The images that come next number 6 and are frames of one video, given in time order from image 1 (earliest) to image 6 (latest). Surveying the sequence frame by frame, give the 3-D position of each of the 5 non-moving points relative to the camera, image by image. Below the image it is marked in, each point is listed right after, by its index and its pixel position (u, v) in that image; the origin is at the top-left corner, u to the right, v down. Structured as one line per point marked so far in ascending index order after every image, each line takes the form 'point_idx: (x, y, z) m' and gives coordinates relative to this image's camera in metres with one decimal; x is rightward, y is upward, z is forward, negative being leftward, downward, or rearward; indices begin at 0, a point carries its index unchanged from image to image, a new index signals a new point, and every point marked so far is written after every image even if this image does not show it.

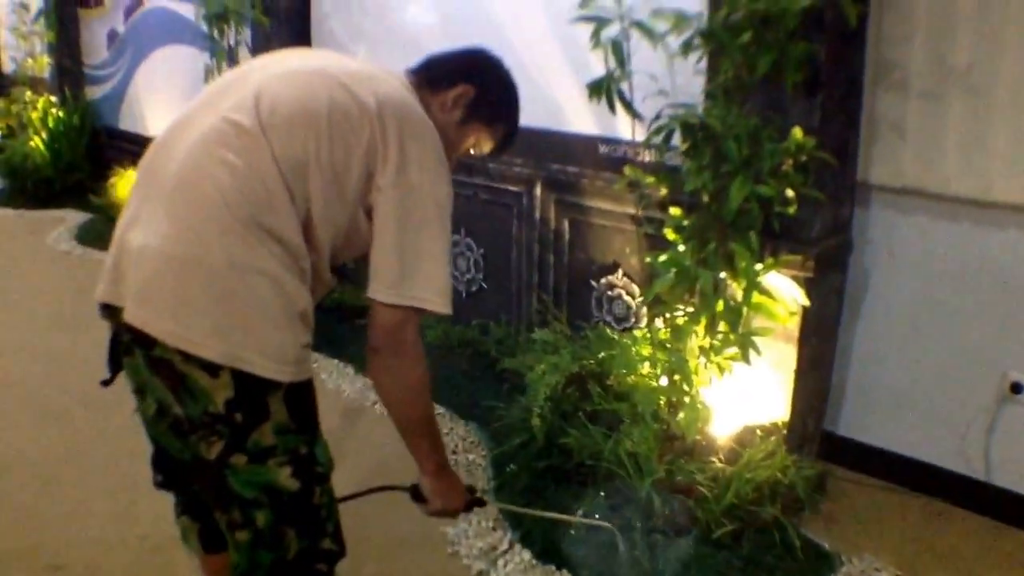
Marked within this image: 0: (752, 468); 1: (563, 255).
0: (+0.7, -0.5, +3.0) m
1: (+0.1, +0.1, +3.8) m
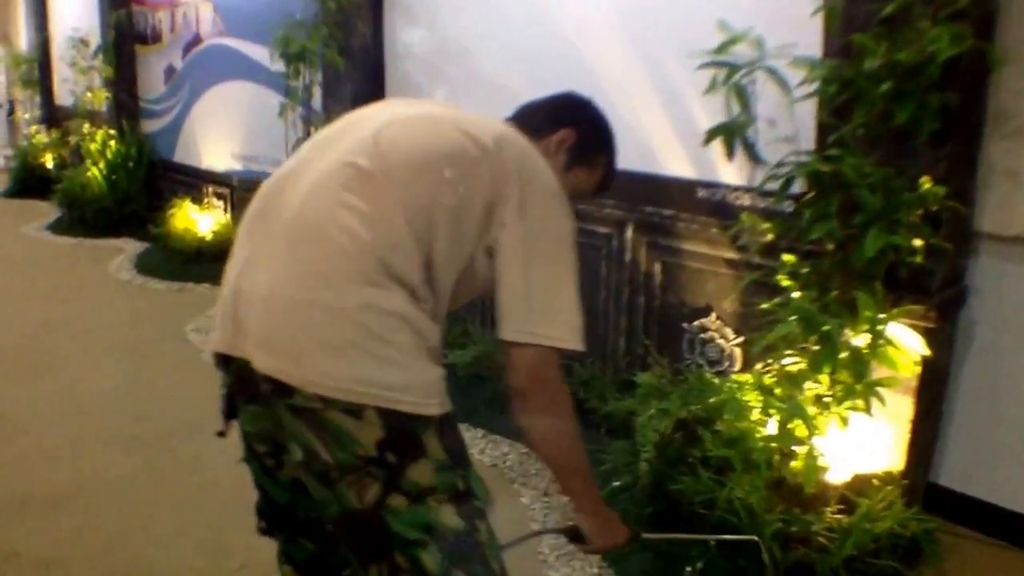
0: (+1.0, -0.6, +3.0) m
1: (+0.5, 0.0, +3.7) m
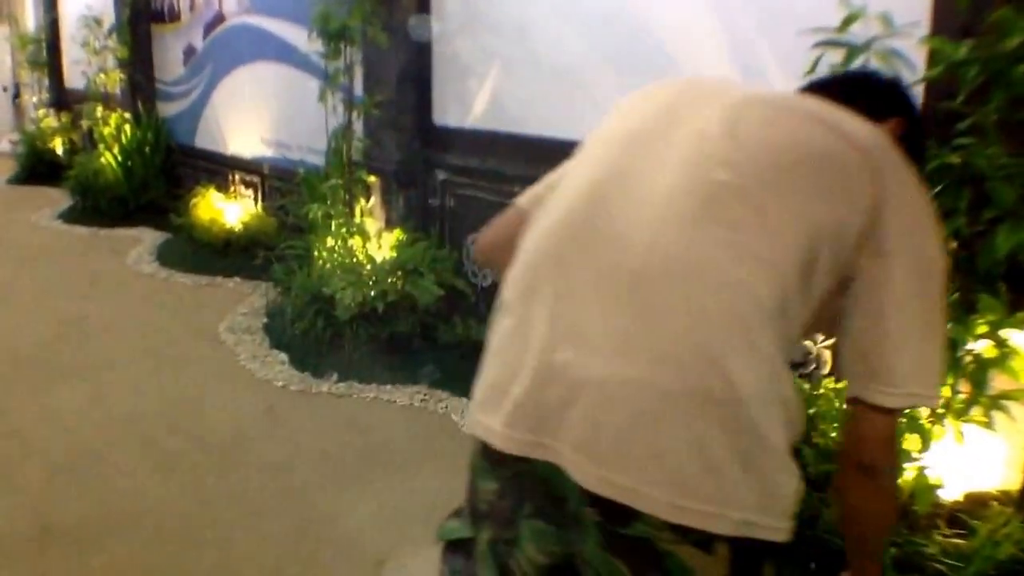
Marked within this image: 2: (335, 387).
0: (+1.2, -0.6, +2.7) m
1: (+0.7, 0.0, +3.5) m
2: (-0.6, -0.4, +4.0) m
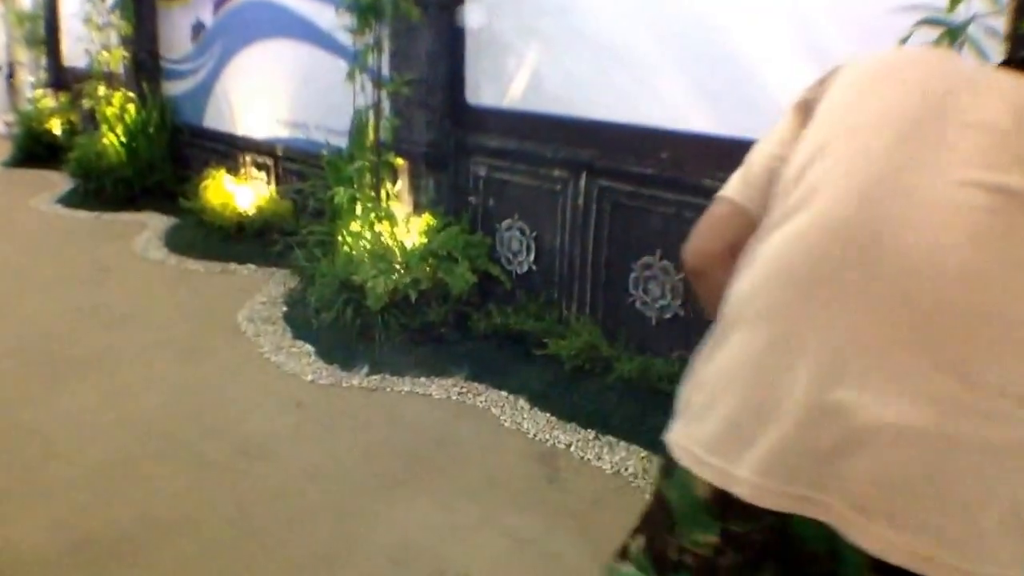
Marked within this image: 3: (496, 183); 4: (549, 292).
0: (+1.4, -0.6, +2.6) m
1: (+0.8, 0.0, +3.3) m
2: (-0.5, -0.3, +3.9) m
3: (-0.1, +0.4, +4.1) m
4: (+0.1, 0.0, +4.0) m
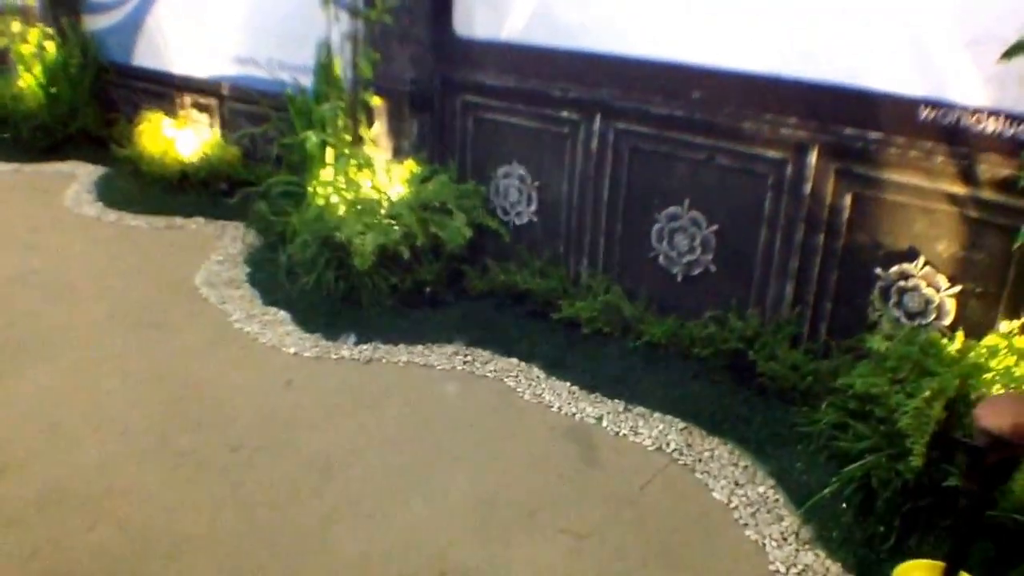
0: (+1.5, -0.5, +2.4) m
1: (+0.9, +0.1, +3.0) m
2: (-0.5, -0.2, +3.5) m
3: (-0.1, +0.5, +3.7) m
4: (+0.1, +0.1, +3.6) m
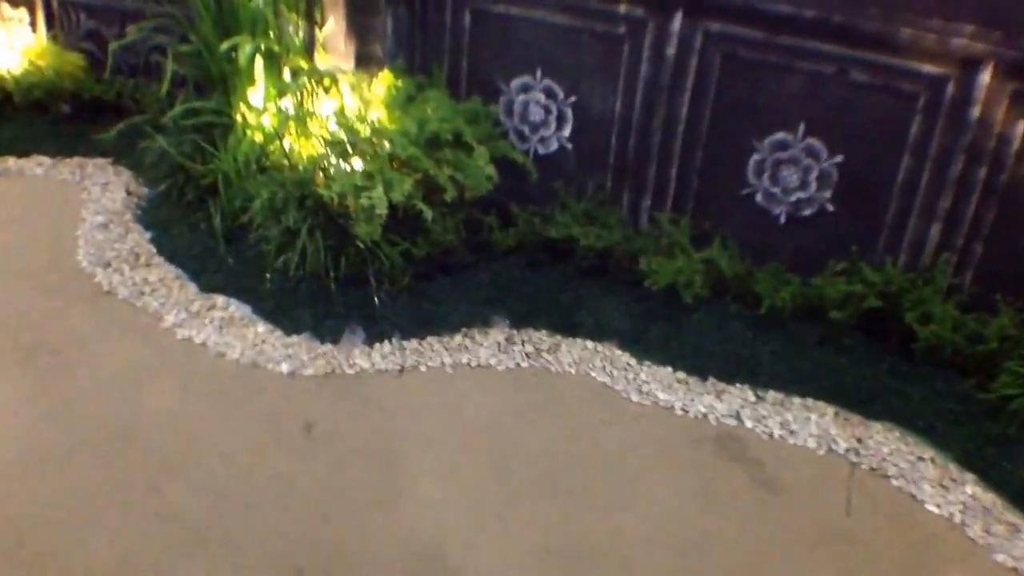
0: (+2.0, -0.4, +2.3) m
1: (+1.1, +0.3, +2.5) m
2: (-0.3, -0.2, +2.5) m
3: (0.0, +0.7, +2.7) m
4: (+0.2, +0.3, +2.8) m
